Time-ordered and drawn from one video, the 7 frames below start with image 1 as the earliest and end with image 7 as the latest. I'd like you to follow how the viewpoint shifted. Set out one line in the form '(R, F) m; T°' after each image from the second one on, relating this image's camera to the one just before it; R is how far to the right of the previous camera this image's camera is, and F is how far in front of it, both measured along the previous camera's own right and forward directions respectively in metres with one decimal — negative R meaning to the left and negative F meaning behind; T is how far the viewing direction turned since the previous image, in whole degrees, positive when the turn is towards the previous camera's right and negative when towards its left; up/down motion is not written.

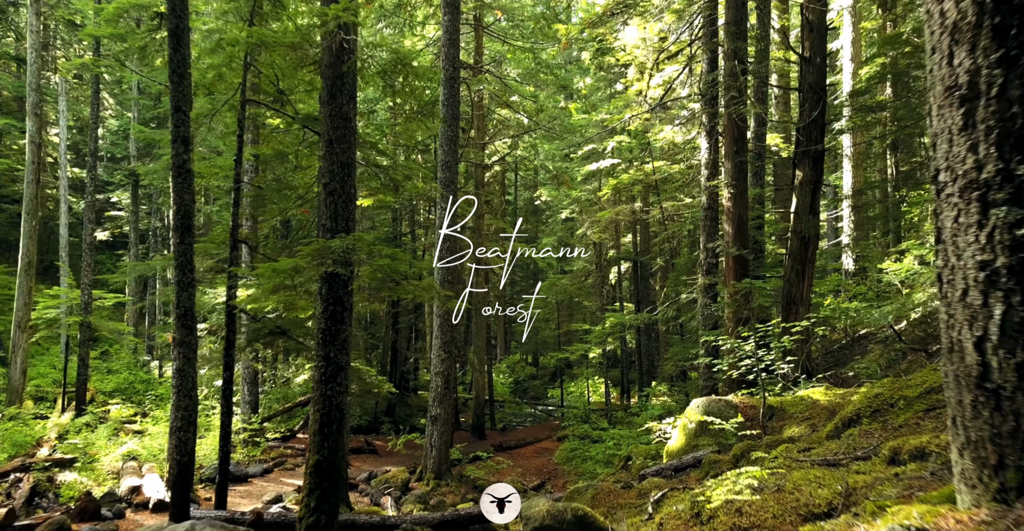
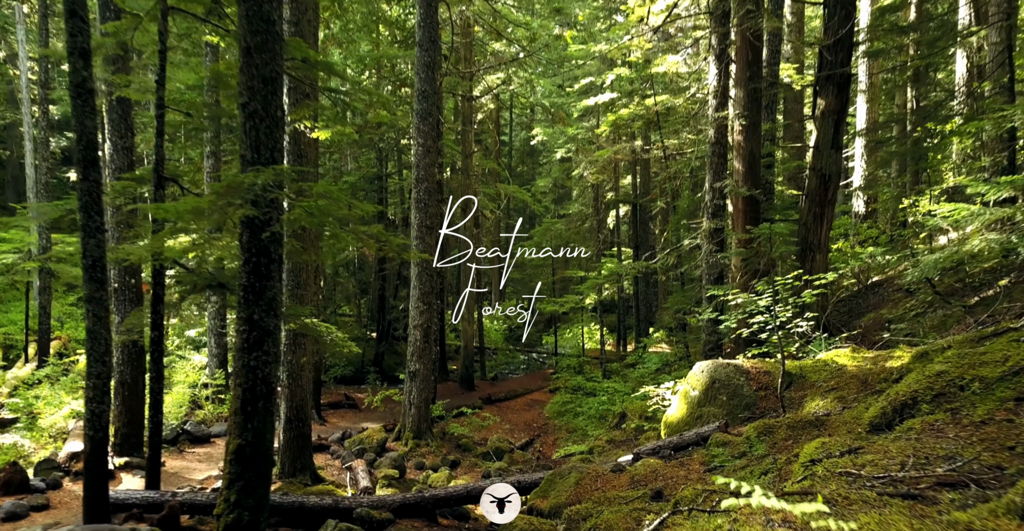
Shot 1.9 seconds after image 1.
(+0.3, +1.4) m; 0°
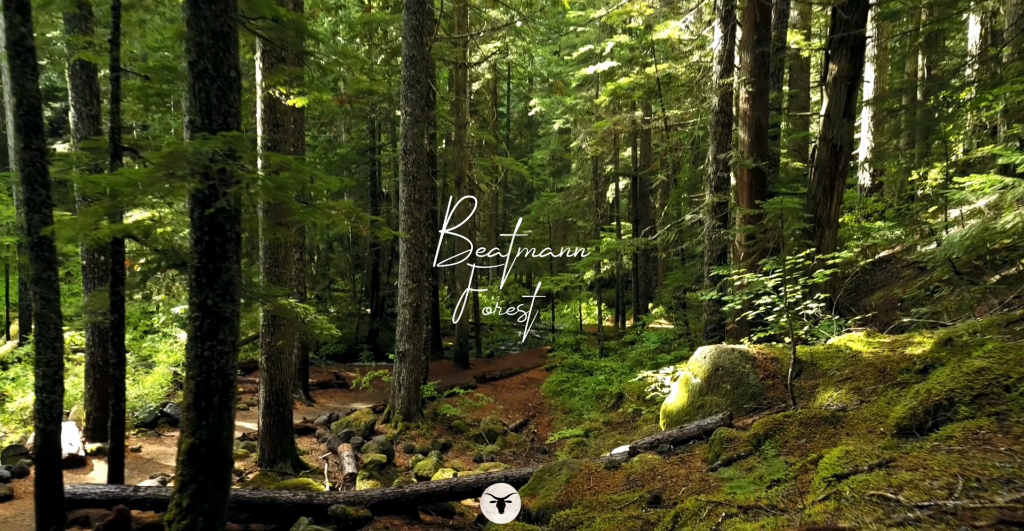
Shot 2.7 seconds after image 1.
(+0.1, +0.6) m; 0°
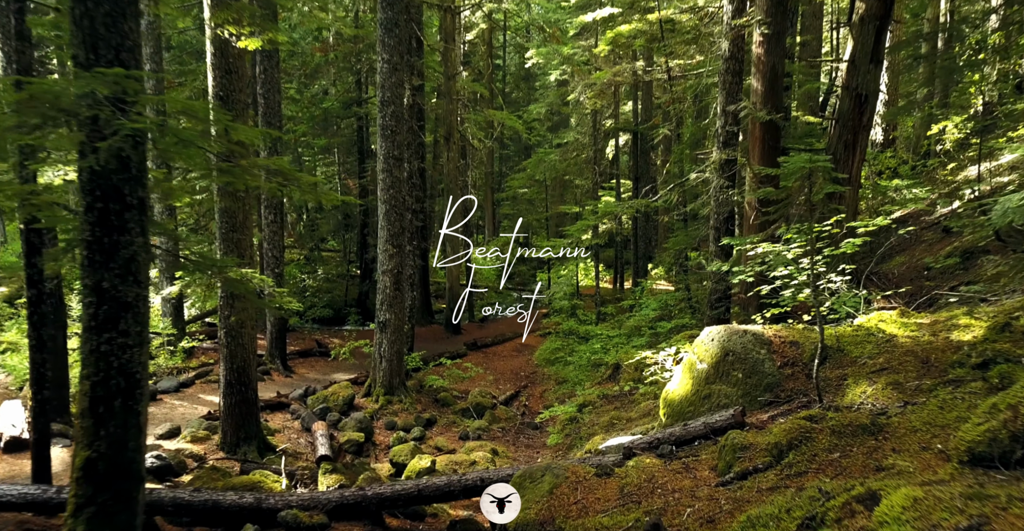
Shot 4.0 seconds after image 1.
(+0.2, +1.0) m; 0°
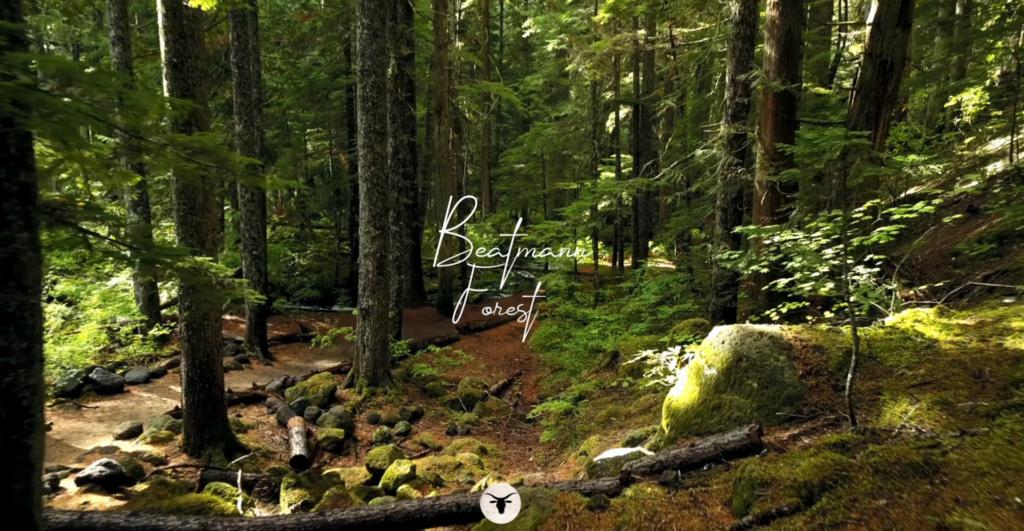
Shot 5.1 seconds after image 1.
(+0.1, +0.8) m; 0°
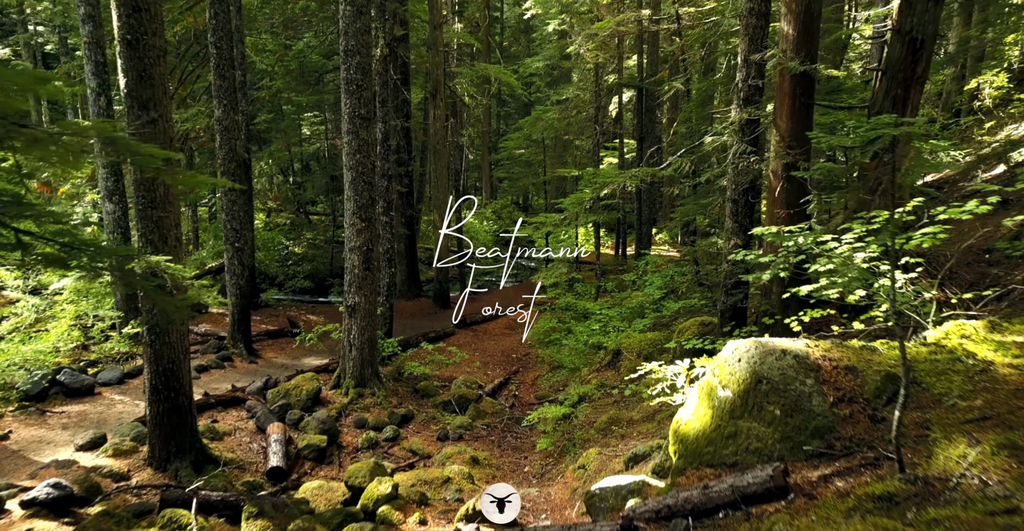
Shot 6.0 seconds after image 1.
(+0.1, +0.7) m; 0°
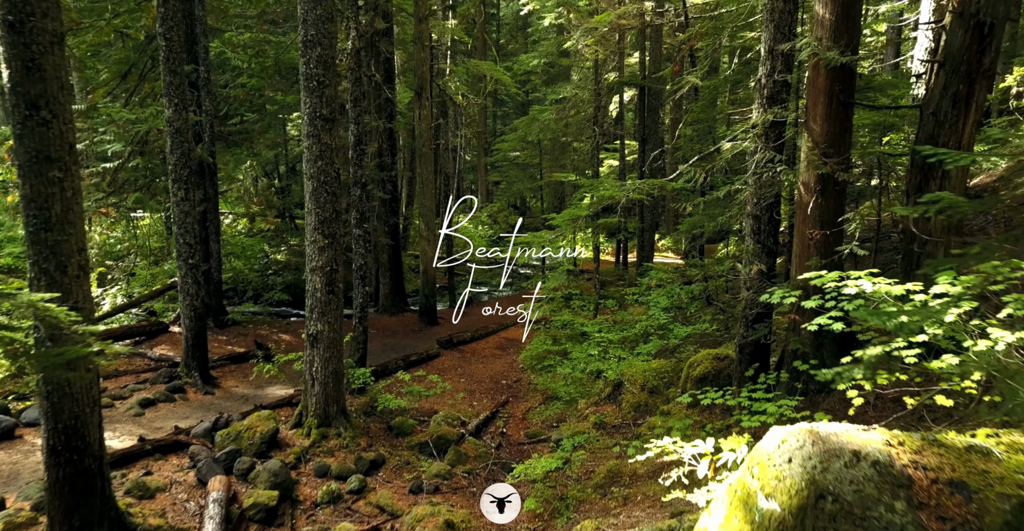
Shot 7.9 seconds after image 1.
(+0.2, +1.4) m; 0°
